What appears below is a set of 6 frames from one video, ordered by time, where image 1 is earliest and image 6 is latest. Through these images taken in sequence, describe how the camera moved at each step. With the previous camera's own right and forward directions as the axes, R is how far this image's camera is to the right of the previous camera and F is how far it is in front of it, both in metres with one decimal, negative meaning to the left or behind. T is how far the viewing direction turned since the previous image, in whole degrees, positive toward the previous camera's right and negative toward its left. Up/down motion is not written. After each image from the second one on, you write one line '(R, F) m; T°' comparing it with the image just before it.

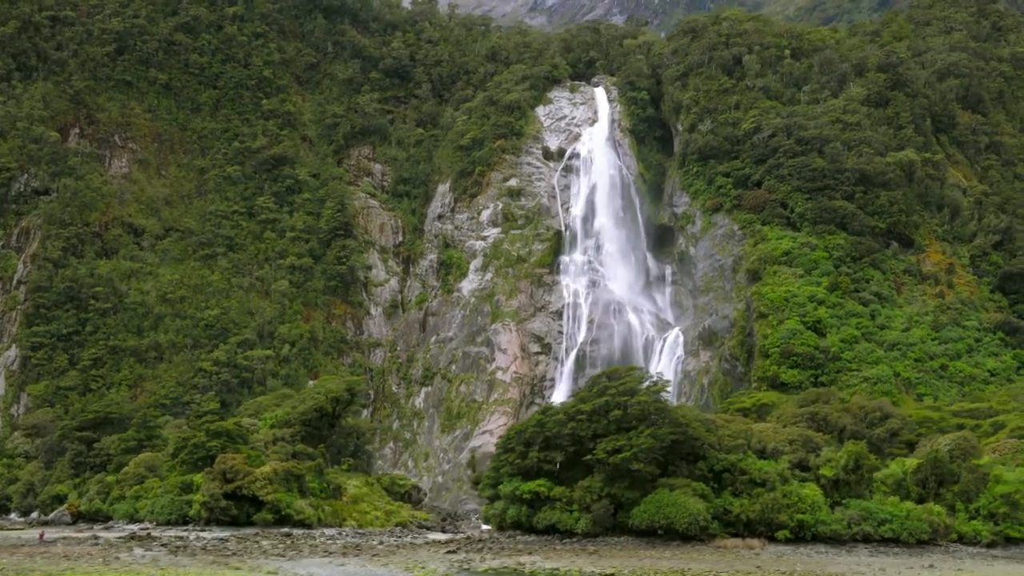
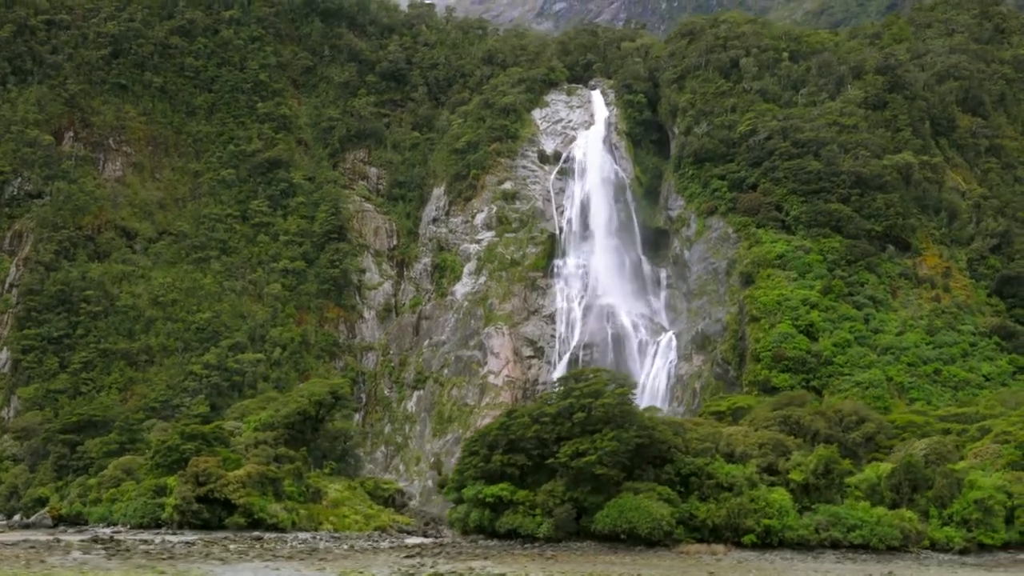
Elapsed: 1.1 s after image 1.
(+0.8, +0.3) m; 0°
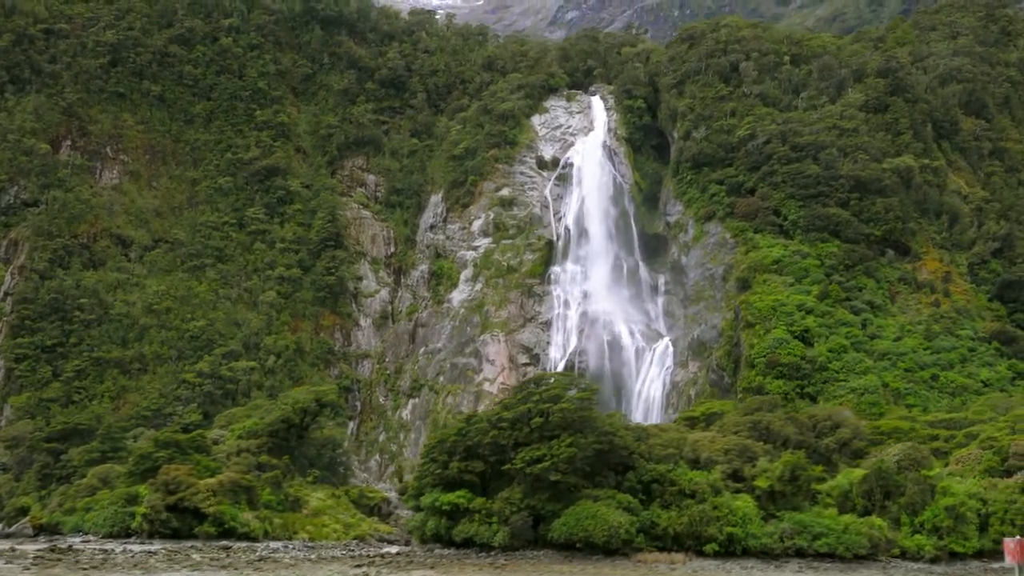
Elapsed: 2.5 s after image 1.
(+0.9, +0.4) m; -1°
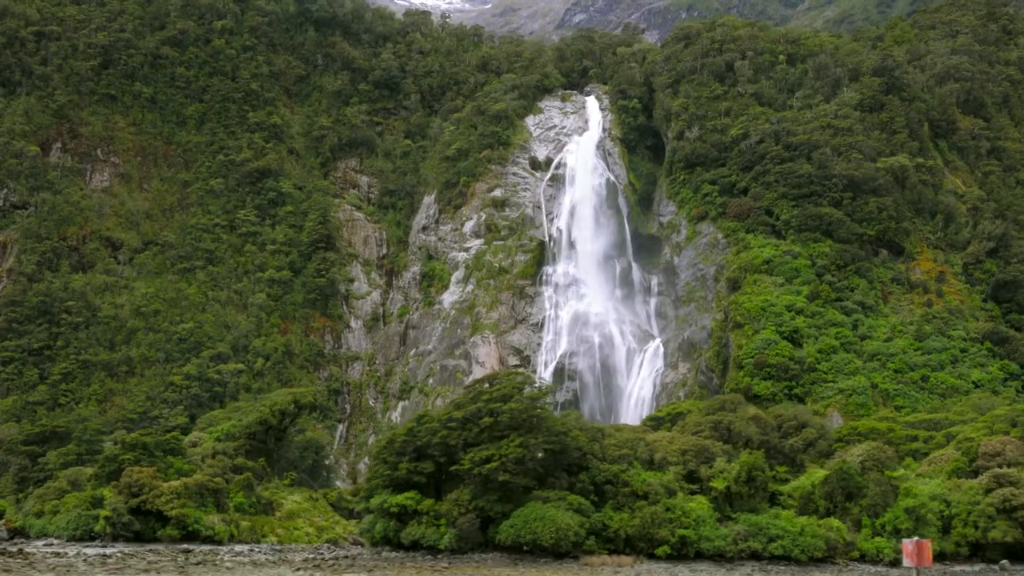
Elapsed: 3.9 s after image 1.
(+0.9, +0.4) m; -1°
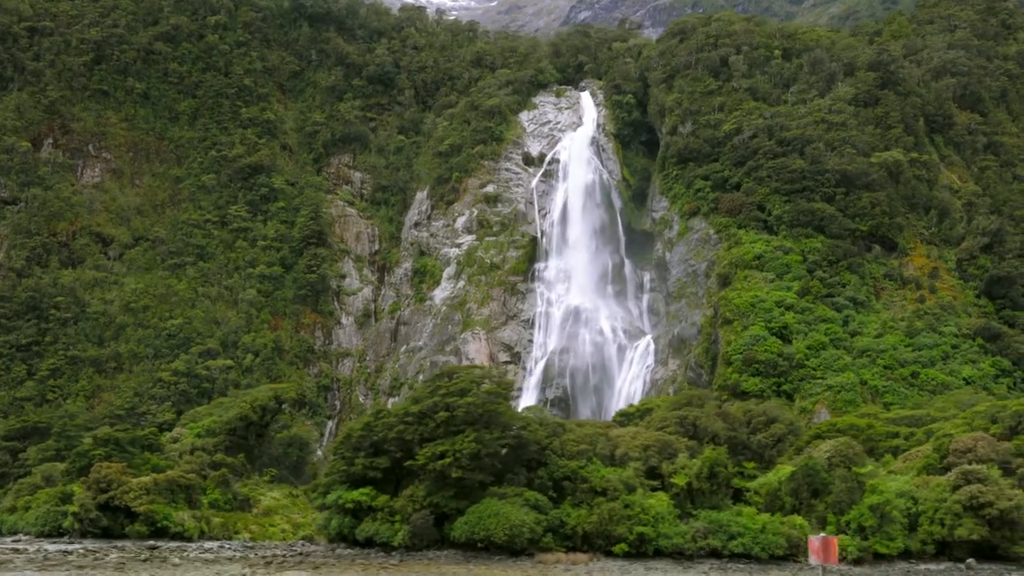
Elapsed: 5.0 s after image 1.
(+0.7, +0.3) m; 0°
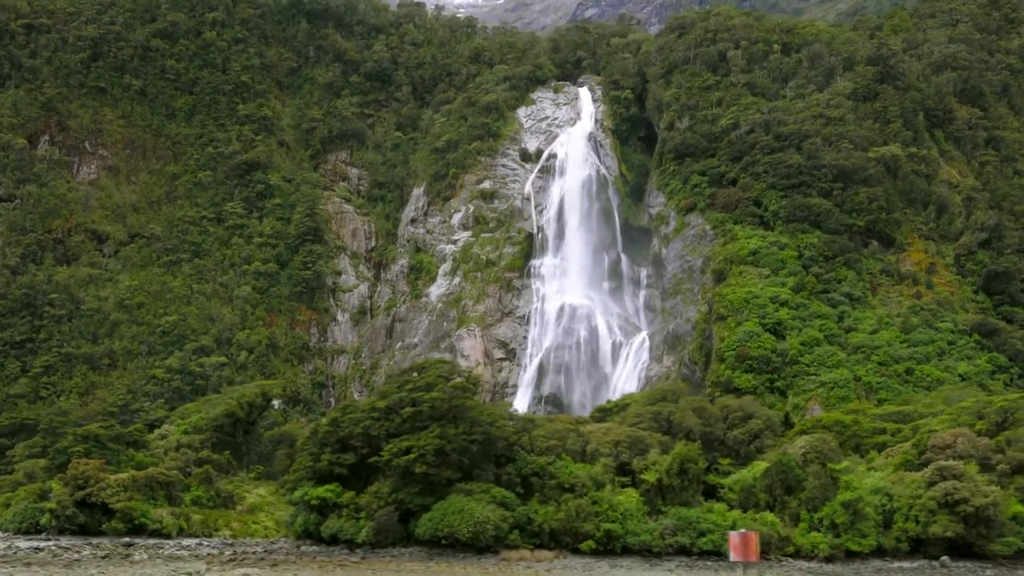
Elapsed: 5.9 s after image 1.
(+0.6, +0.2) m; 0°
